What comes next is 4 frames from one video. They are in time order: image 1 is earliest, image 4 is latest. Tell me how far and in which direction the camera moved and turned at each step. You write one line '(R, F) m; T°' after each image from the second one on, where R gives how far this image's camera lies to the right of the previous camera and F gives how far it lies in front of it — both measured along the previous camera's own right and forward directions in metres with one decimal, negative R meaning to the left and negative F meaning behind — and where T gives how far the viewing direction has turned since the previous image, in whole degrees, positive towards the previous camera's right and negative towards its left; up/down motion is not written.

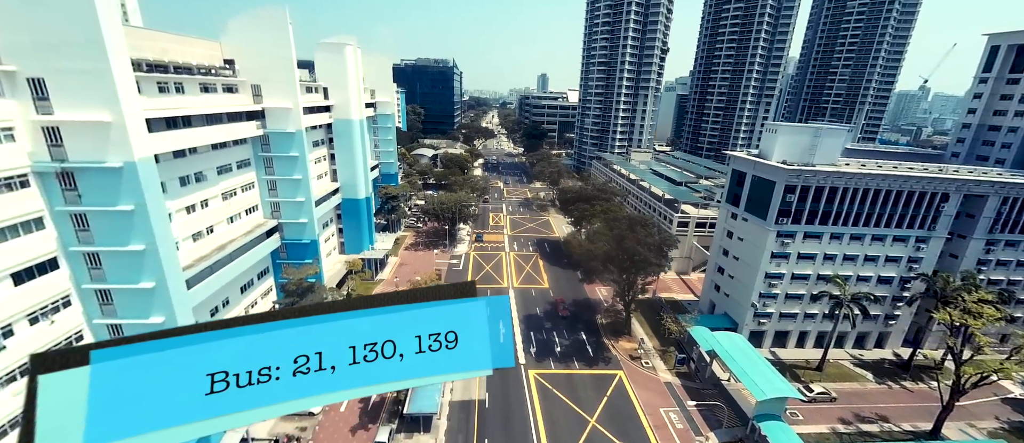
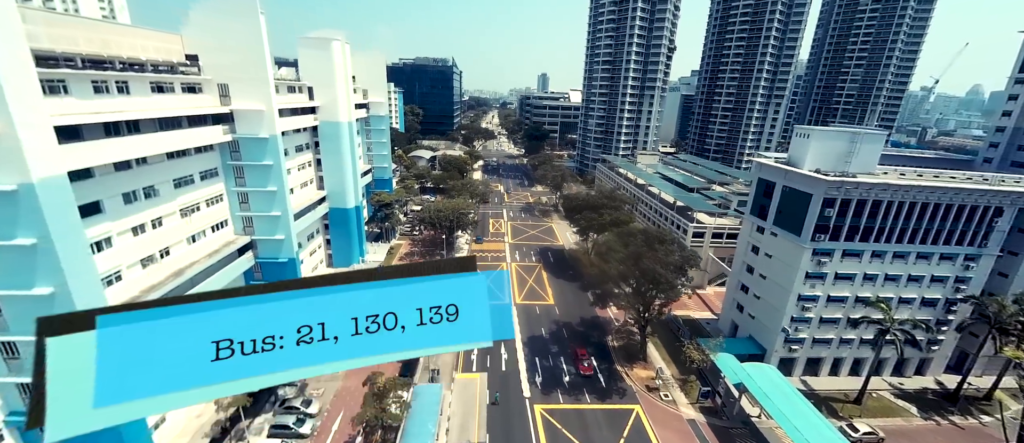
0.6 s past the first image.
(-0.2, +3.2) m; 0°
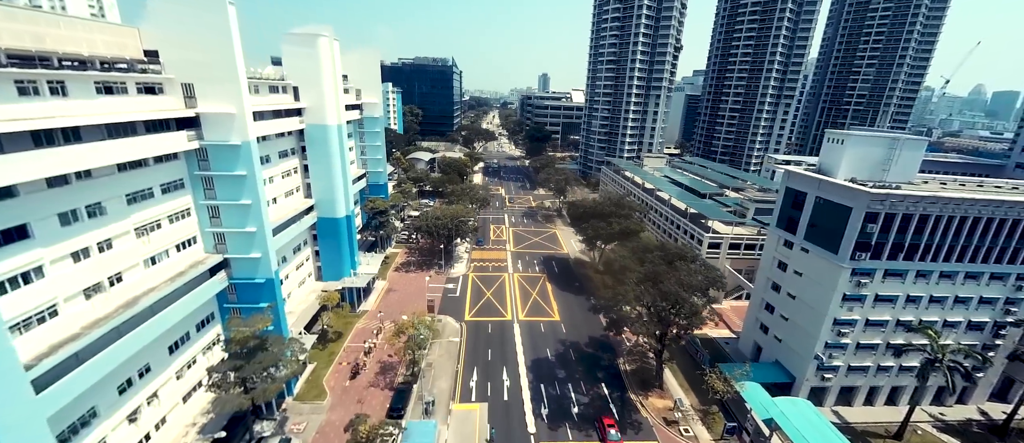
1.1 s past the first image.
(-0.2, +2.7) m; 0°
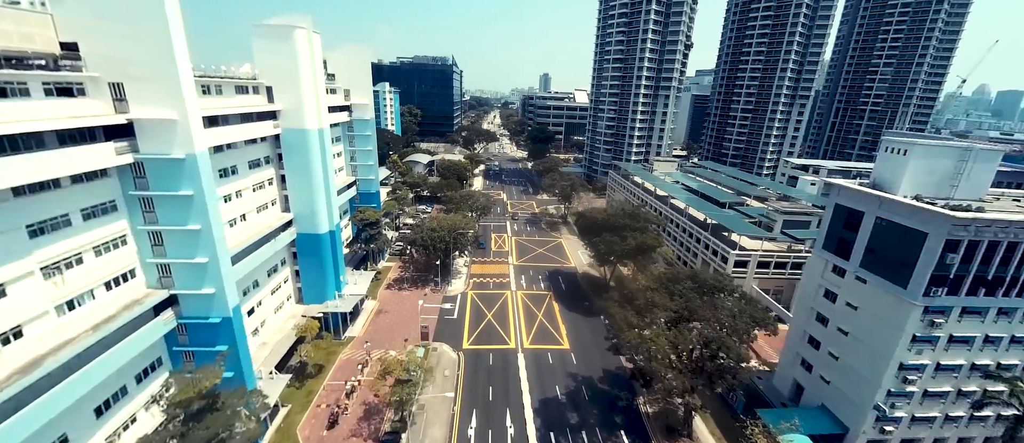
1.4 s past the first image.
(-0.2, +3.8) m; 0°
